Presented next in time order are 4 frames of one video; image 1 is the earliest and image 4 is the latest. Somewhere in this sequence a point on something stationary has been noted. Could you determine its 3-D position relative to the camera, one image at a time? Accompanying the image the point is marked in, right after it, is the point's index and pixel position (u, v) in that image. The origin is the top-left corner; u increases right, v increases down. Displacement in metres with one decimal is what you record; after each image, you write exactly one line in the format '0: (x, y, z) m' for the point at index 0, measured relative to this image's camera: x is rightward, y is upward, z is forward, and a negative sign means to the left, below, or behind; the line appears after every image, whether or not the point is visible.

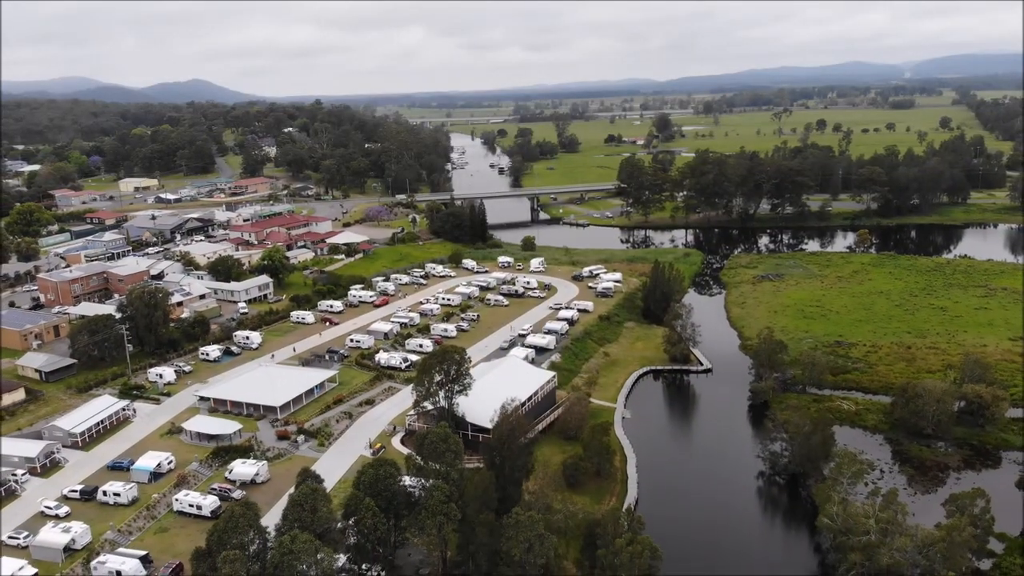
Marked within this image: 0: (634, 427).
0: (+3.1, -3.4, +17.1) m
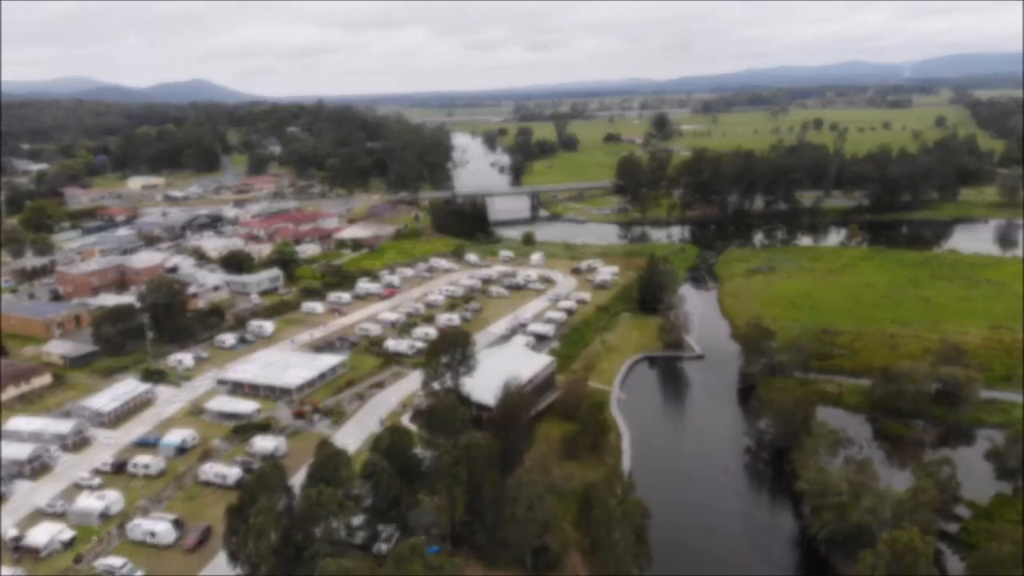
0: (+3.1, -3.3, +17.5) m
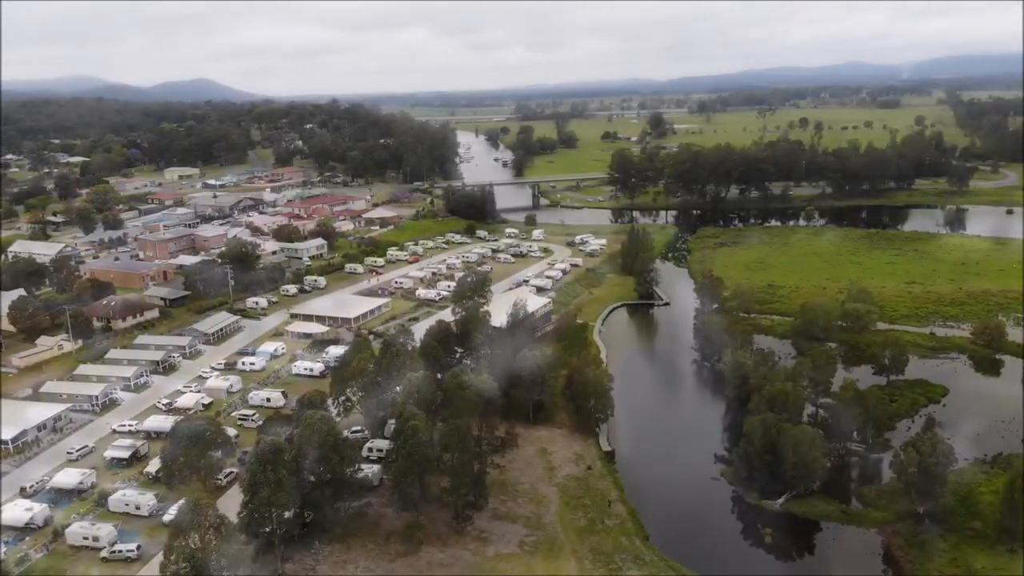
0: (+3.2, -2.7, +19.6) m
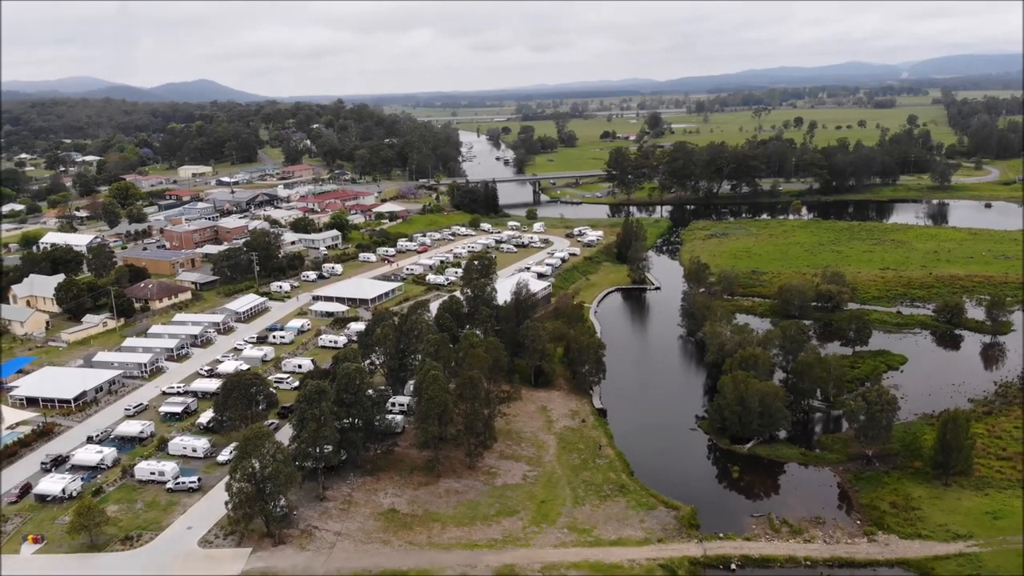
0: (+3.2, -2.5, +20.4) m
